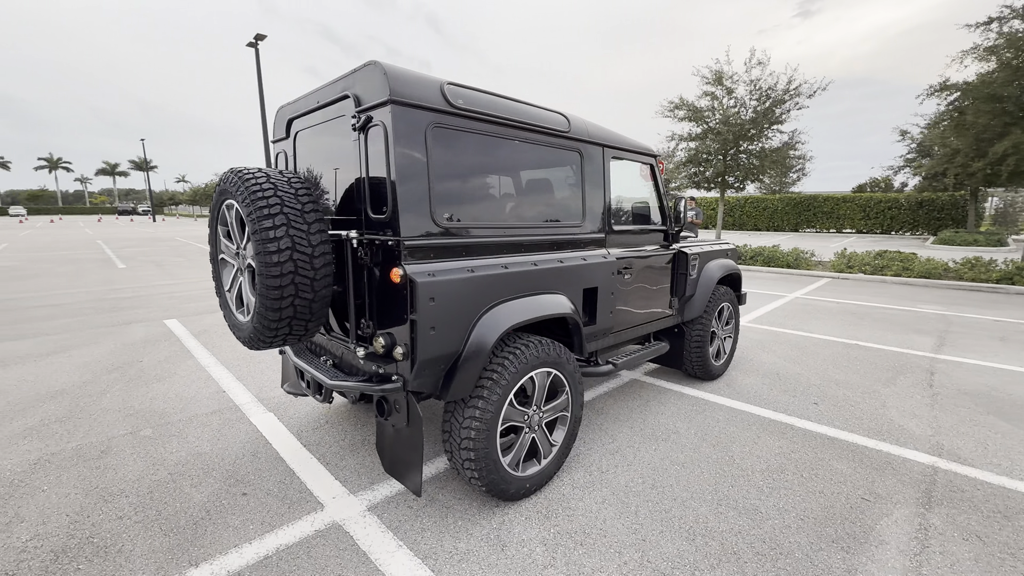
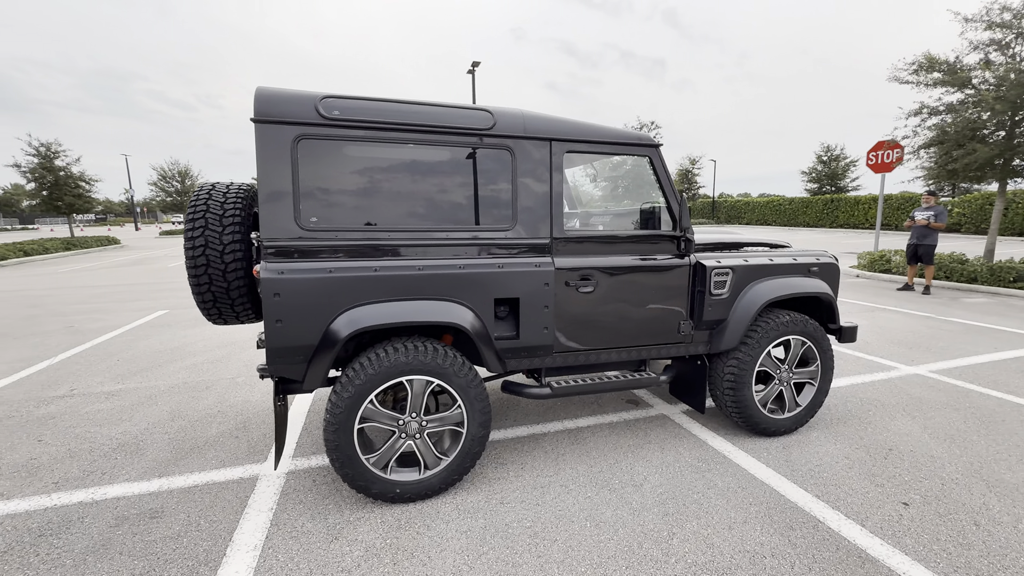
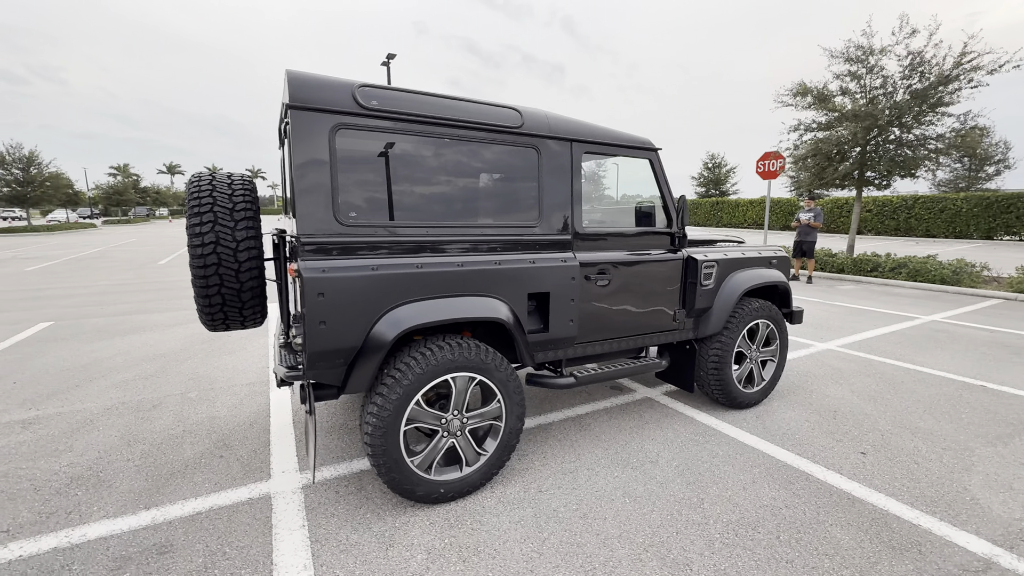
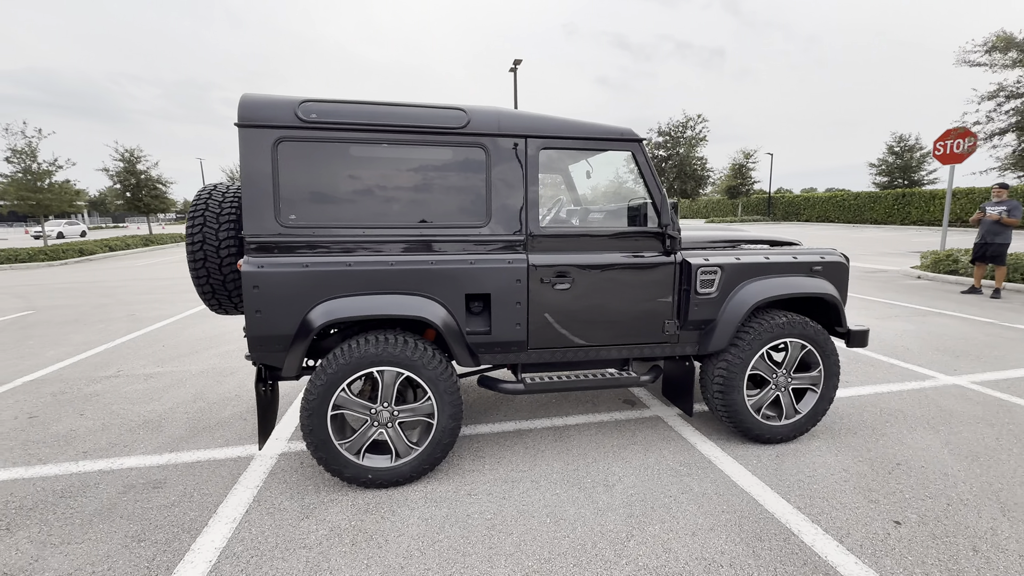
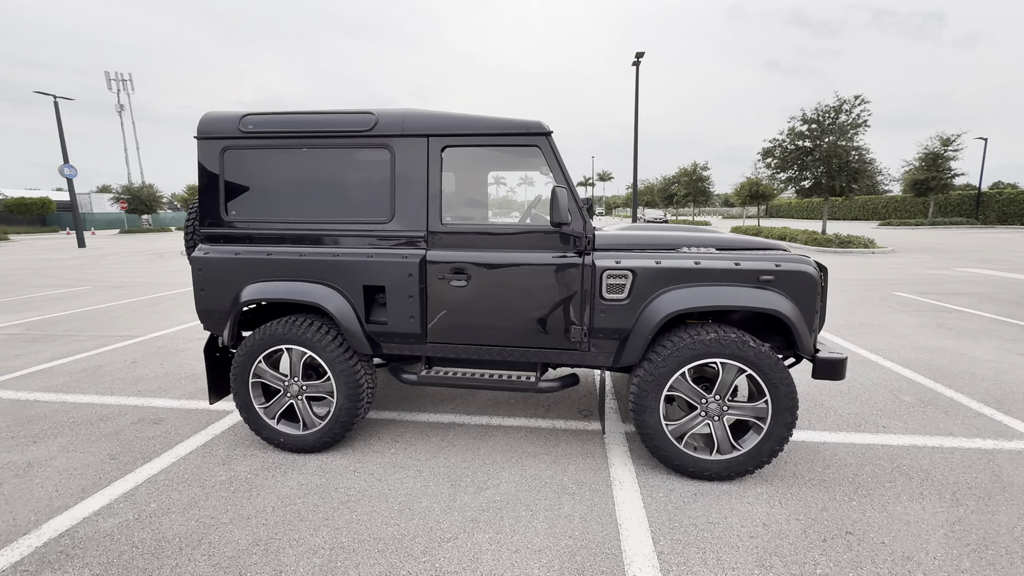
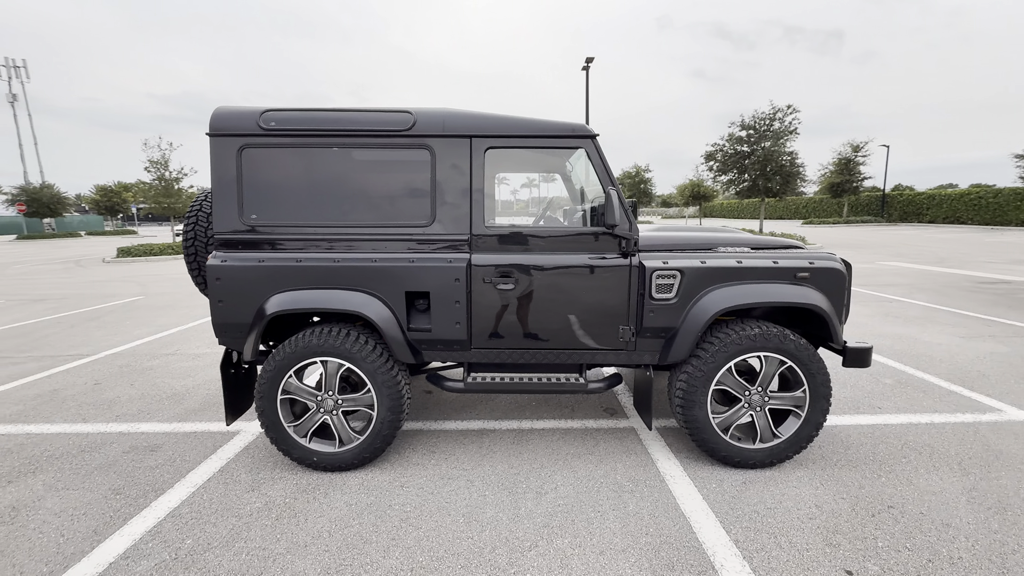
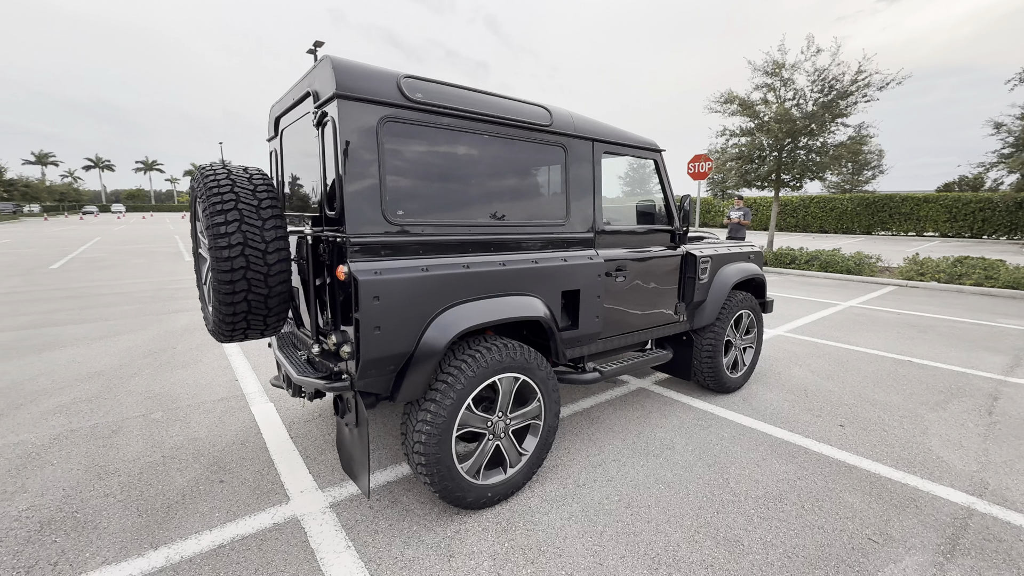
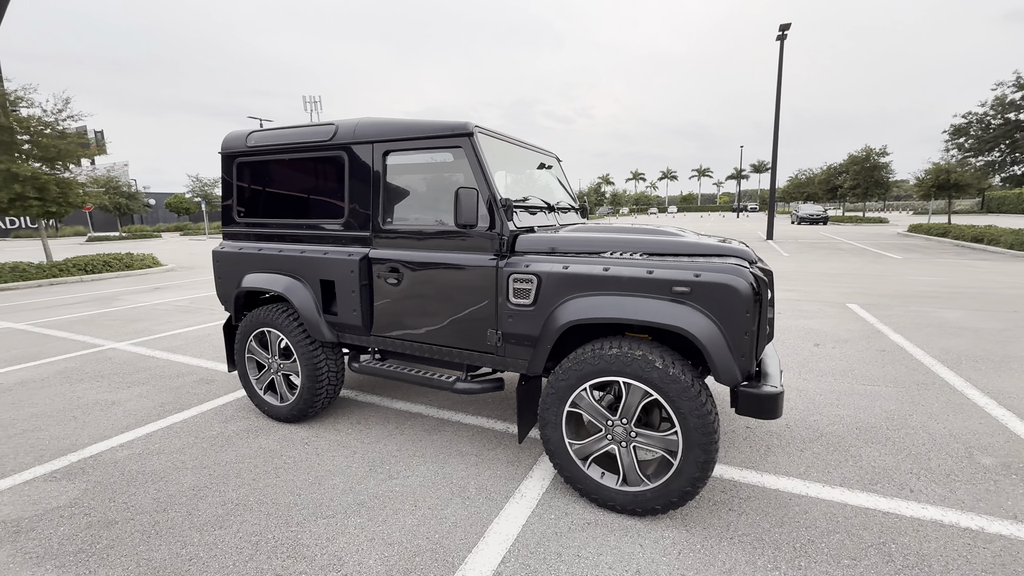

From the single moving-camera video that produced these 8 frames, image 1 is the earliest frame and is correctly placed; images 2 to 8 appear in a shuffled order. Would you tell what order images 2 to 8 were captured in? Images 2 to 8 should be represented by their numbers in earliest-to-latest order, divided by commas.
7, 3, 2, 4, 6, 5, 8
